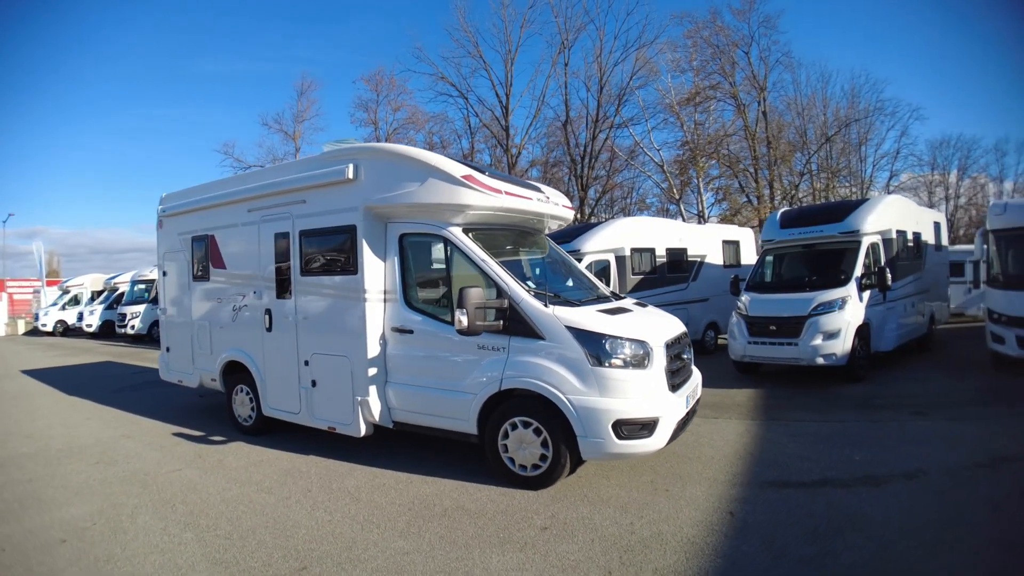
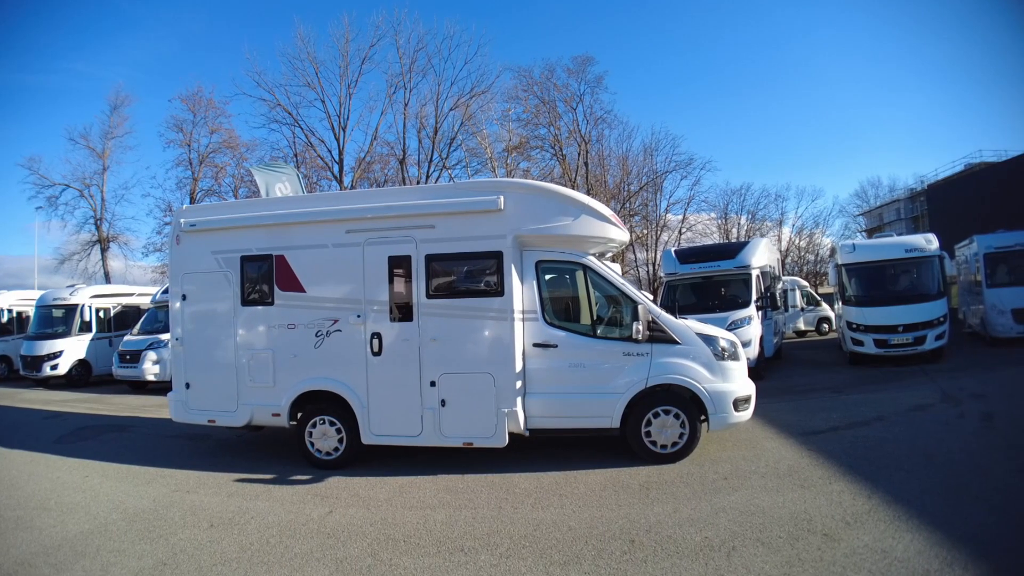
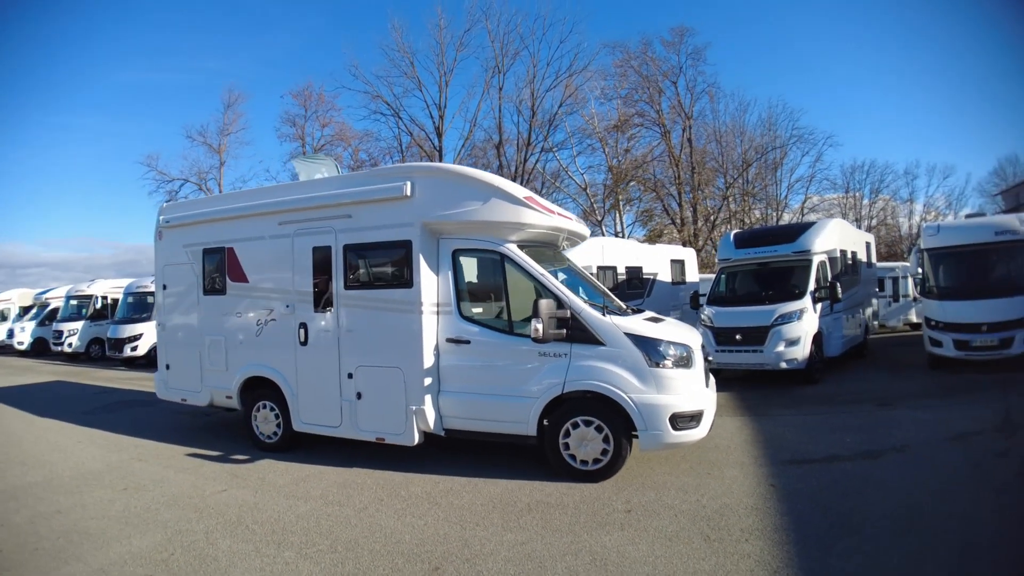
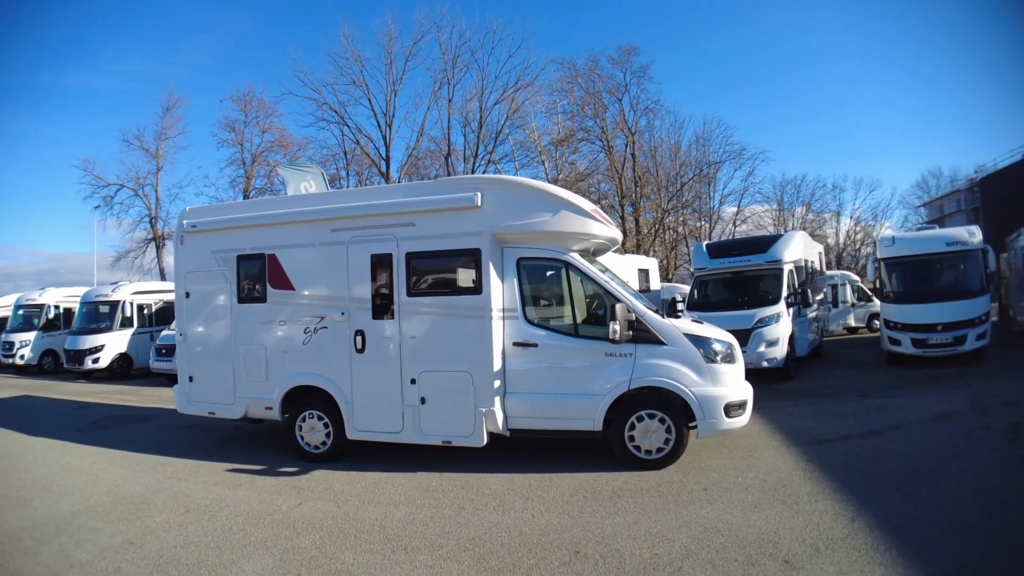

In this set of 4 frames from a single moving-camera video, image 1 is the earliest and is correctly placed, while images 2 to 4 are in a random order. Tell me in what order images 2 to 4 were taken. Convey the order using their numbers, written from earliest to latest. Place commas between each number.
3, 4, 2
